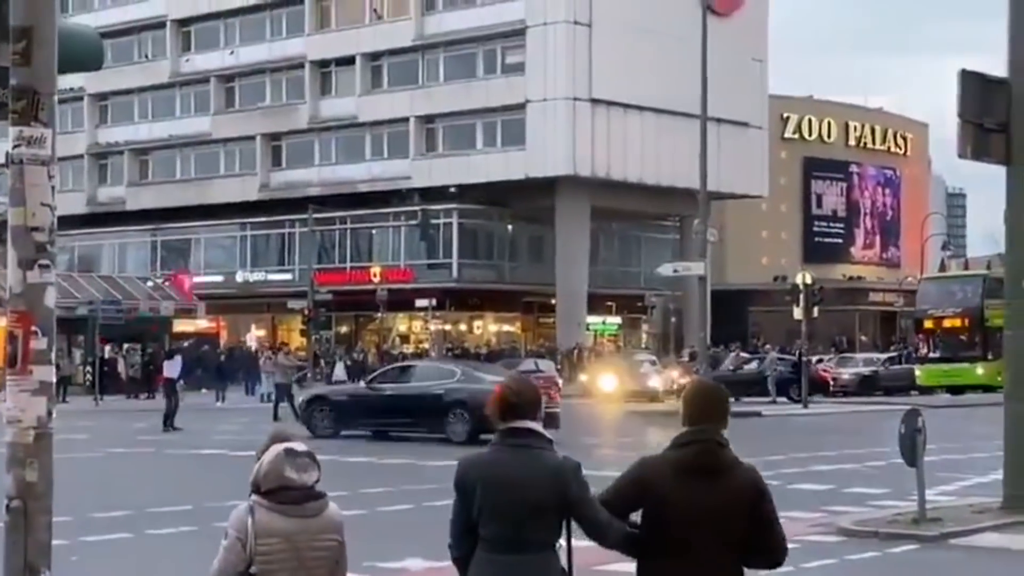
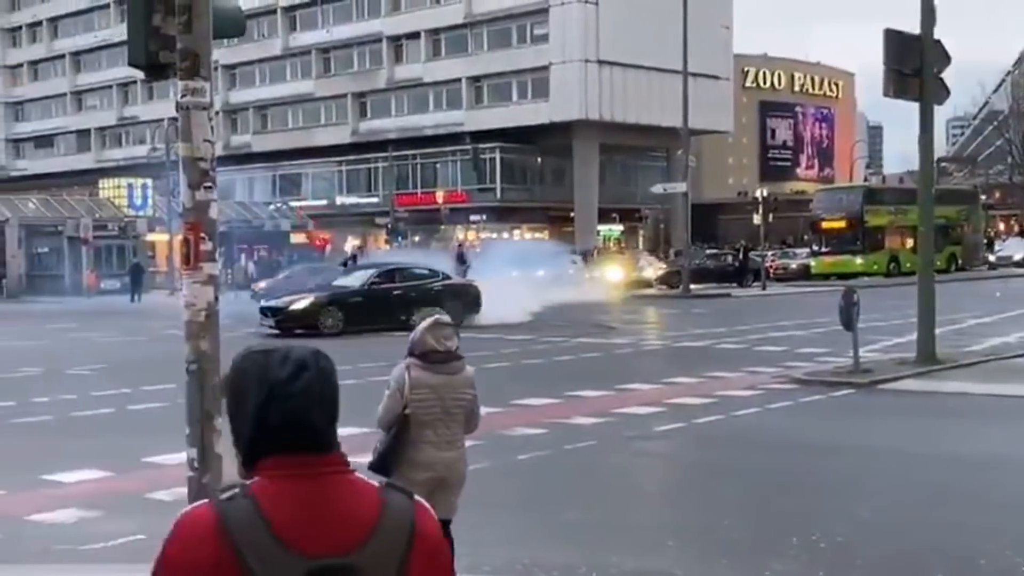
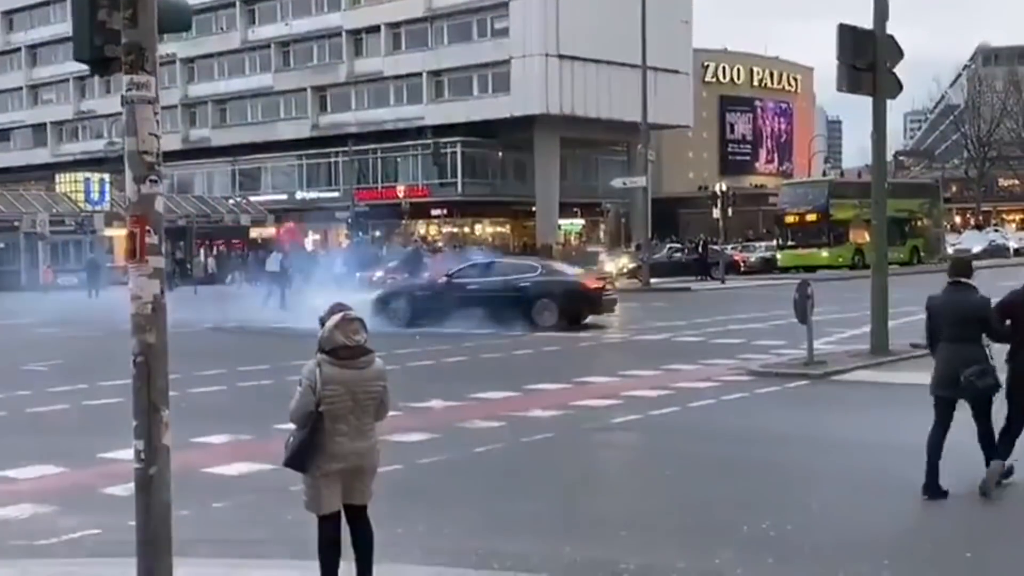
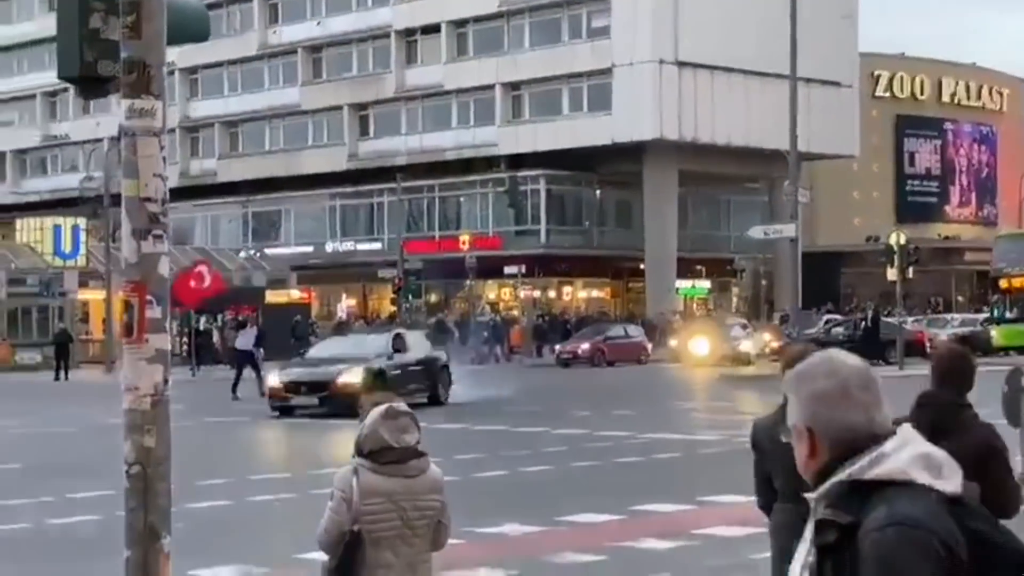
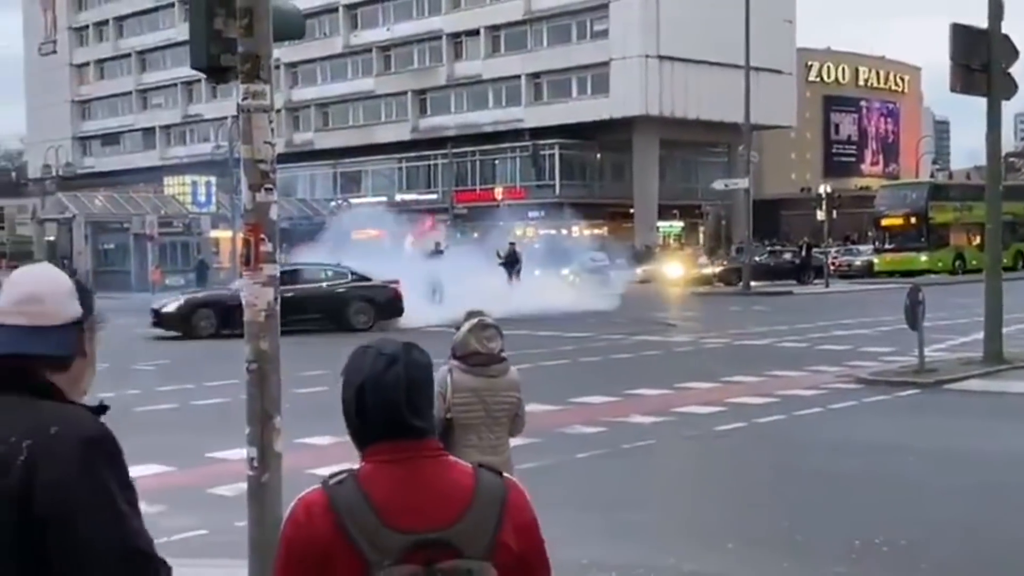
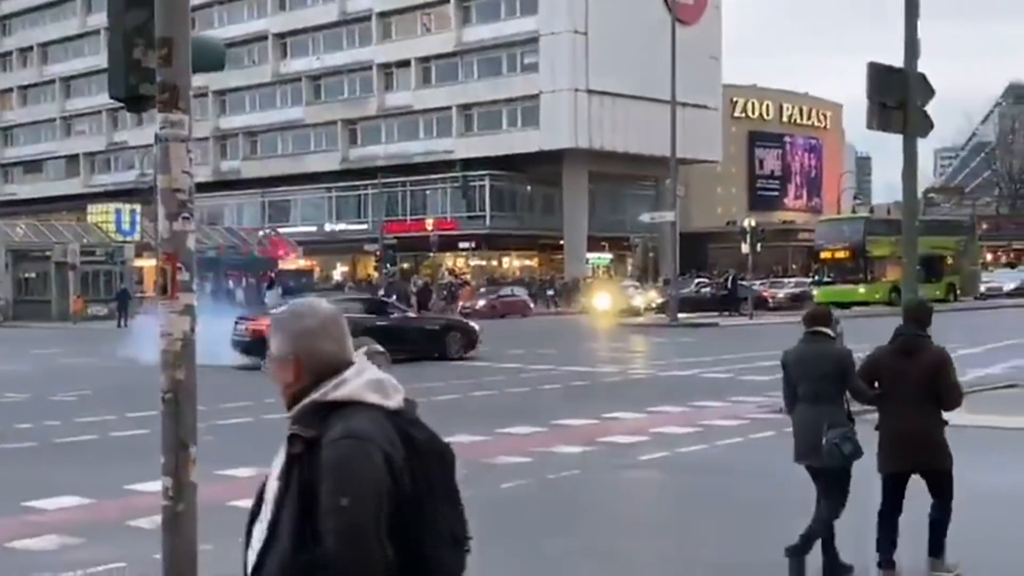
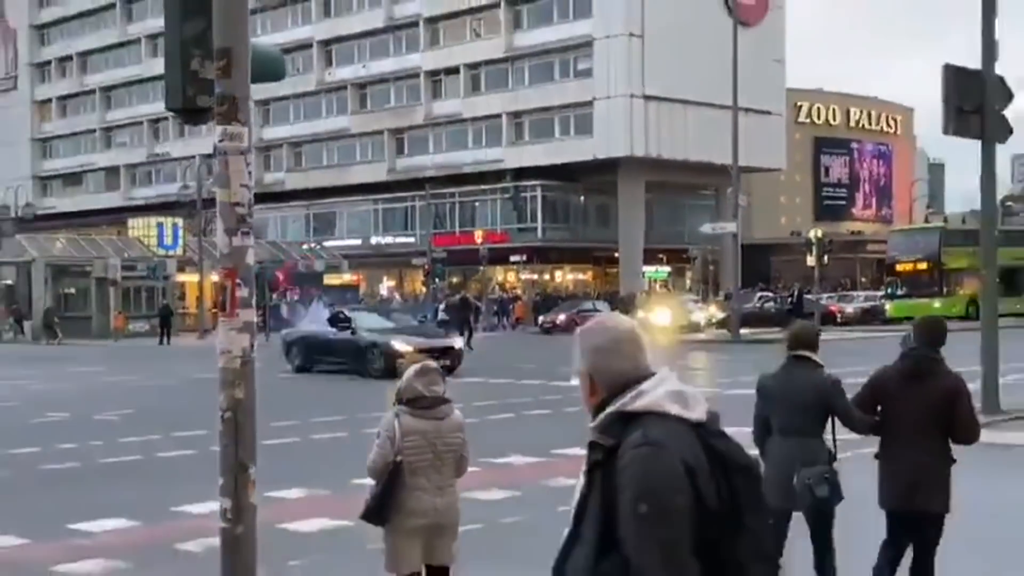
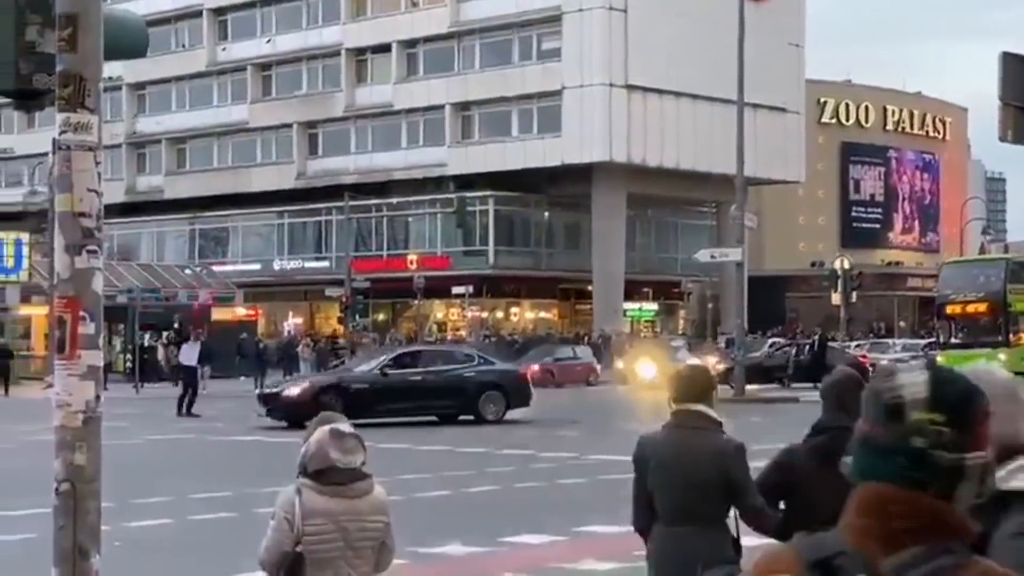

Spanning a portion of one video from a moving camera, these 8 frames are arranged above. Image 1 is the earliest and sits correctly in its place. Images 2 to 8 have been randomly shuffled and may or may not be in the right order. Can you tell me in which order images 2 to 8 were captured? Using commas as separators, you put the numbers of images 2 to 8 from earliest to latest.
8, 4, 7, 6, 3, 2, 5
